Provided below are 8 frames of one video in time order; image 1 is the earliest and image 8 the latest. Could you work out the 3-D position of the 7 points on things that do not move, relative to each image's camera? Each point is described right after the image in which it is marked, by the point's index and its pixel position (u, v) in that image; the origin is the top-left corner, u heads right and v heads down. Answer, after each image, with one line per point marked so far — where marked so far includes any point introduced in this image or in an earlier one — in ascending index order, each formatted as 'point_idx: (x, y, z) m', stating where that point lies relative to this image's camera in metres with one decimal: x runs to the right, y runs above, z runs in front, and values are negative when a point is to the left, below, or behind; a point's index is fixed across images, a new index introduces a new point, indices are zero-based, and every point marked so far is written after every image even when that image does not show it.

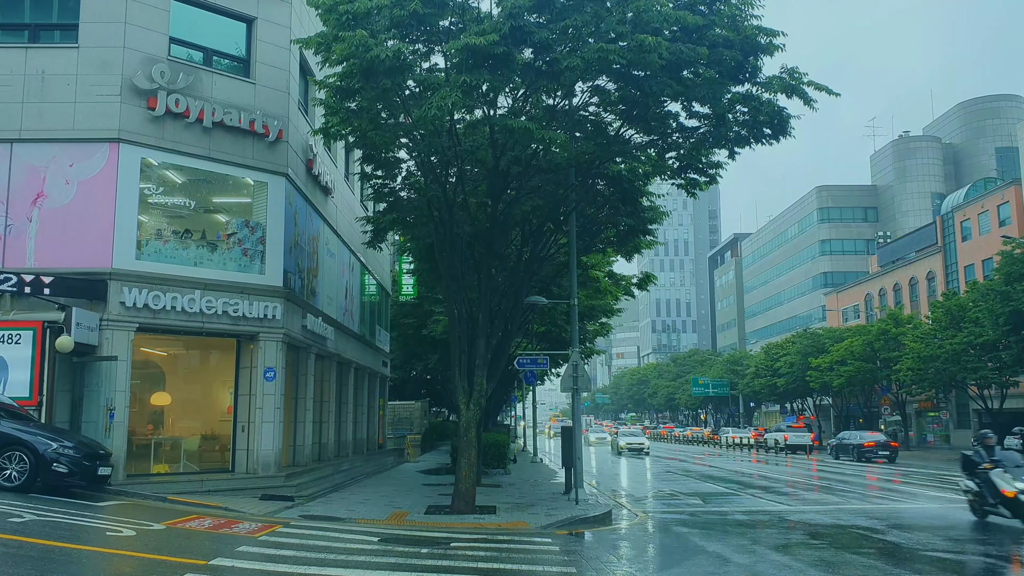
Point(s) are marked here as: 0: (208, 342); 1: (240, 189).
0: (-6.4, -1.2, +19.1) m
1: (-5.8, +2.2, +19.4) m
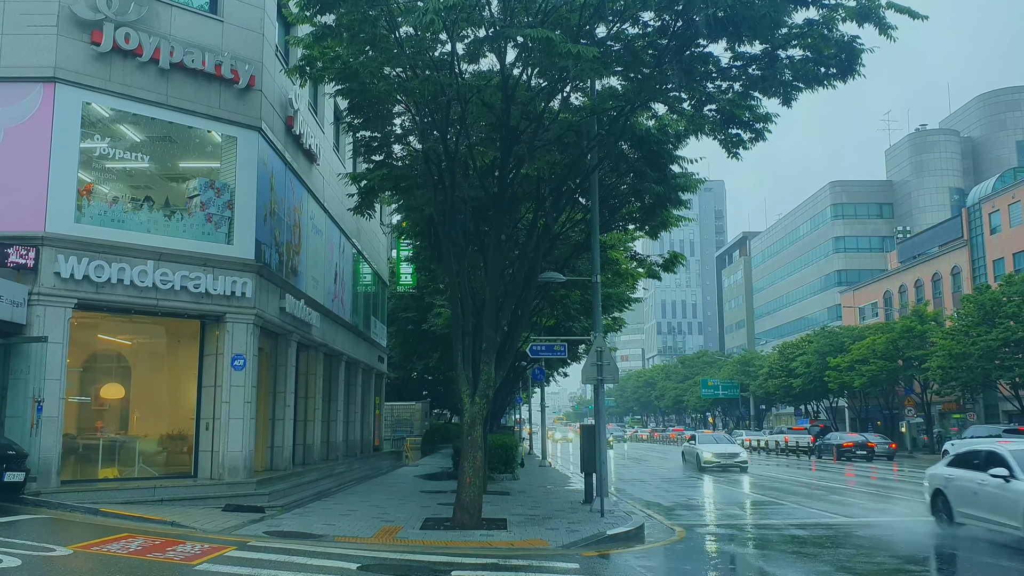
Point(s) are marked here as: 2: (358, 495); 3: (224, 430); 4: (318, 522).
0: (-6.2, -0.7, +16.3) m
1: (-5.6, +2.7, +16.6) m
2: (-3.2, -4.4, +19.1) m
3: (-5.0, -2.5, +16.0) m
4: (-3.0, -3.6, +13.8) m
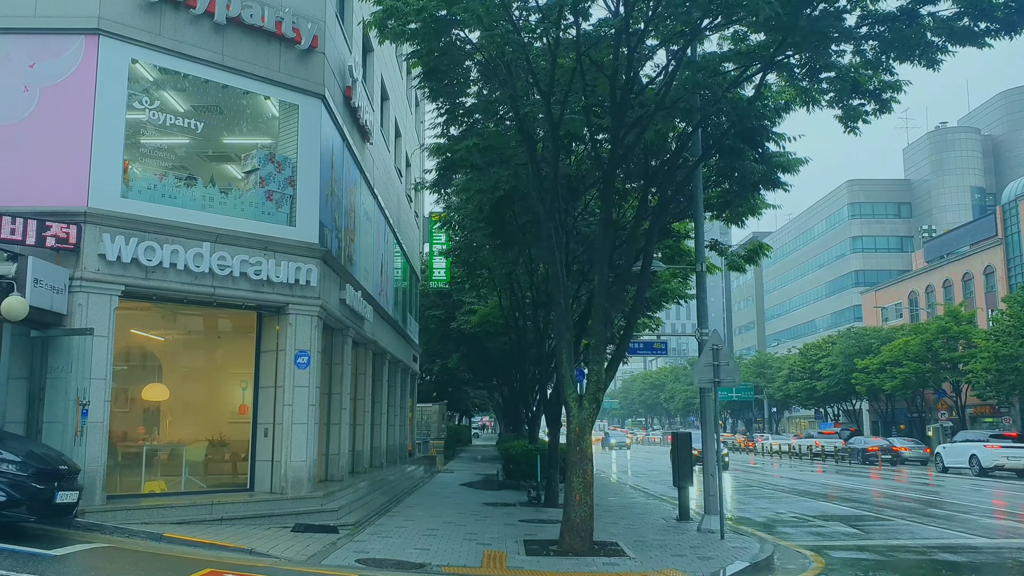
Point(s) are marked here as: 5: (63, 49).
0: (-4.7, -0.5, +14.3) m
1: (-4.0, +2.9, +14.6) m
2: (-1.7, -4.2, +17.2) m
3: (-3.5, -2.3, +14.1) m
4: (-1.4, -3.4, +11.9) m
5: (-6.3, +3.4, +12.9) m
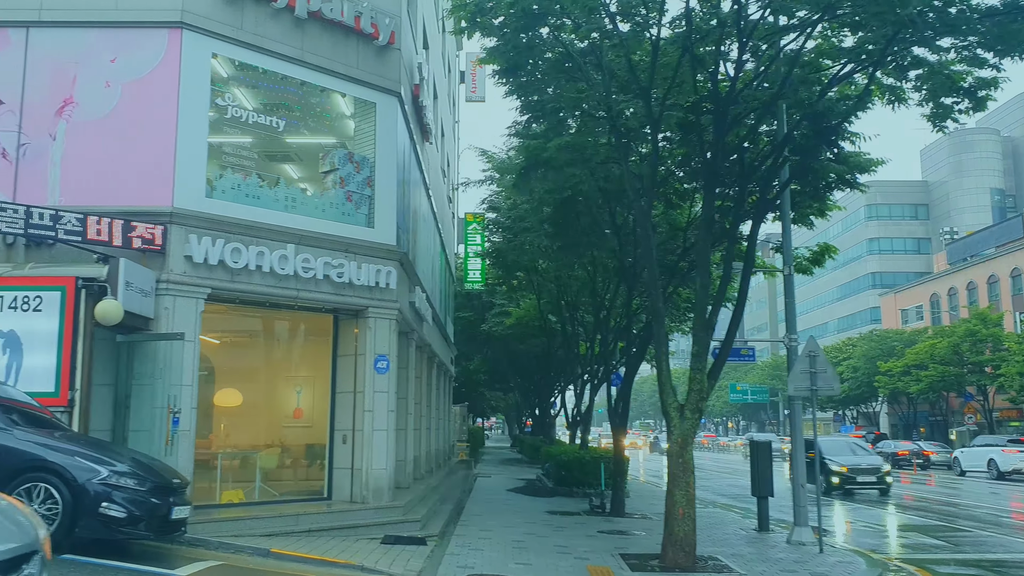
0: (-3.4, -0.5, +13.9) m
1: (-2.7, +2.9, +14.2) m
2: (-0.4, -4.2, +16.7) m
3: (-2.2, -2.3, +13.6) m
4: (-0.1, -3.4, +11.4) m
5: (-5.0, +3.4, +12.4) m
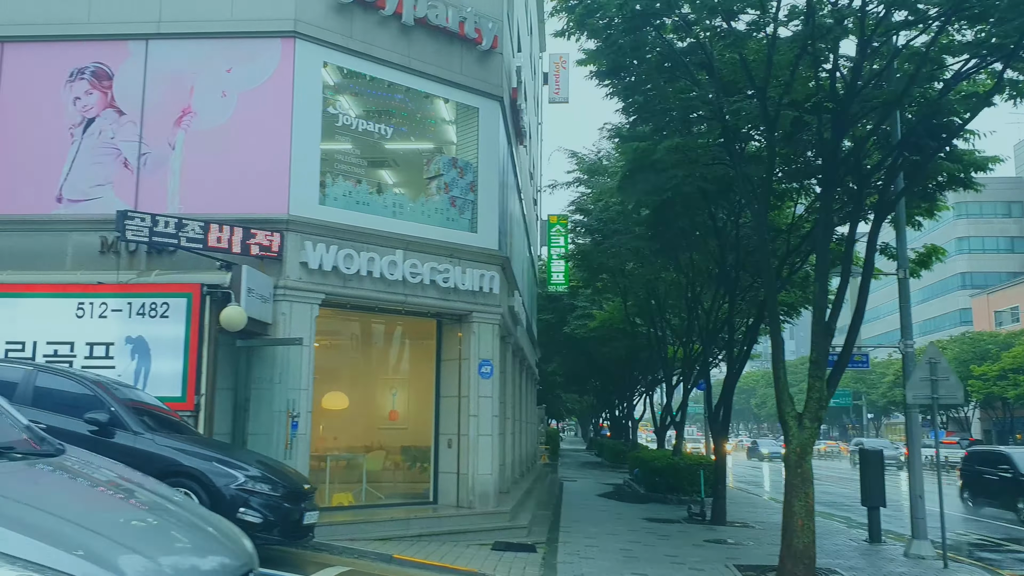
0: (-1.7, -0.6, +14.0) m
1: (-1.1, +2.8, +14.2) m
2: (+1.5, -4.3, +16.6) m
3: (-0.6, -2.4, +13.6) m
4: (+1.3, -3.5, +11.3) m
5: (-3.5, +3.3, +12.6) m
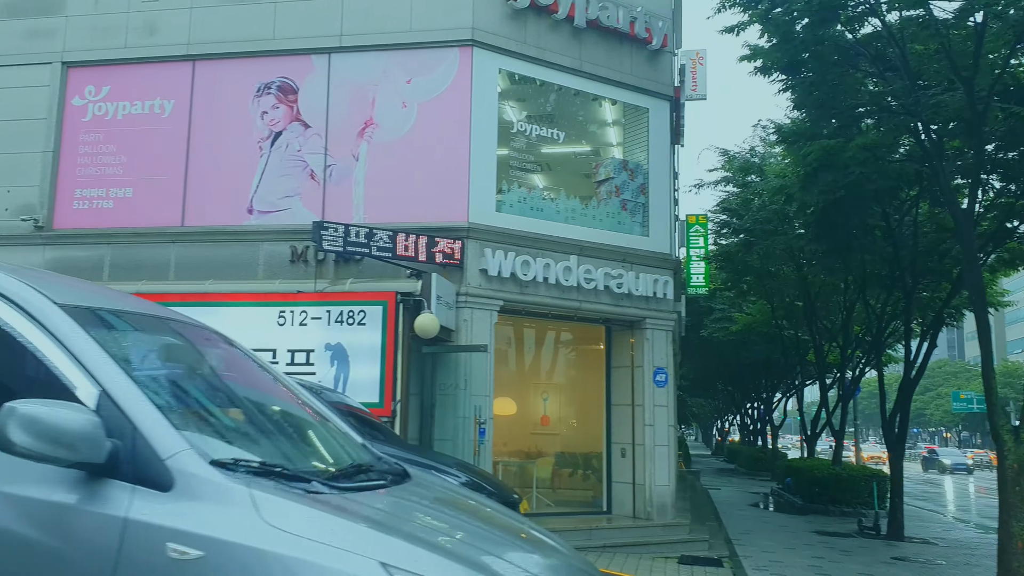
0: (+0.9, -0.7, +13.8) m
1: (+1.6, +2.7, +14.0) m
2: (+4.4, -4.4, +16.0) m
3: (+2.0, -2.5, +13.3) m
4: (+3.6, -3.6, +10.8) m
5: (-1.0, +3.2, +12.8) m
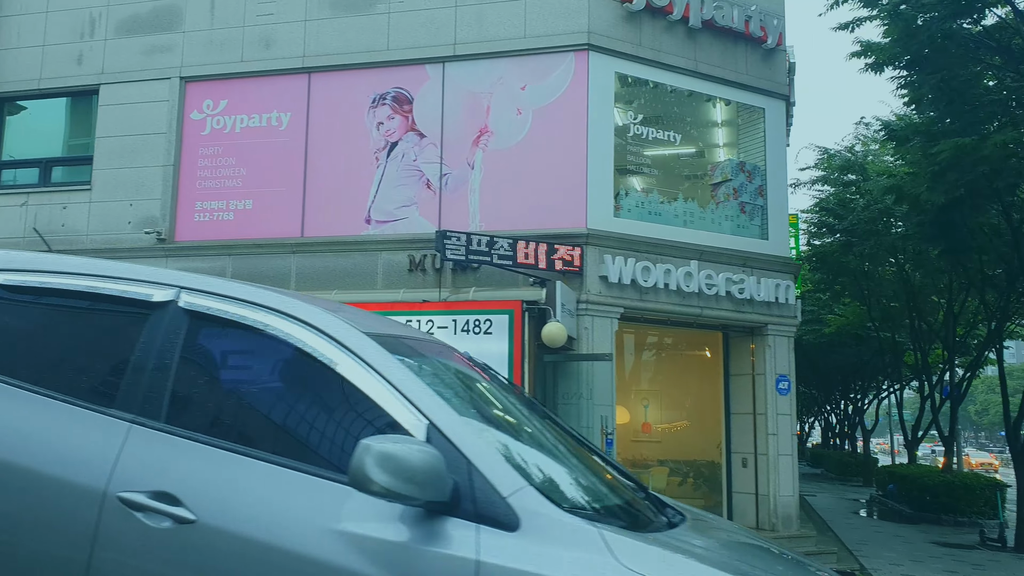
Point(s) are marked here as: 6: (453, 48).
0: (+2.7, -0.8, +13.6) m
1: (+3.3, +2.6, +13.7) m
2: (+6.4, -4.4, +15.5) m
3: (+3.8, -2.6, +13.0) m
4: (+5.2, -3.6, +10.3) m
5: (+0.6, +3.1, +12.6) m
6: (-0.9, +3.5, +13.1) m
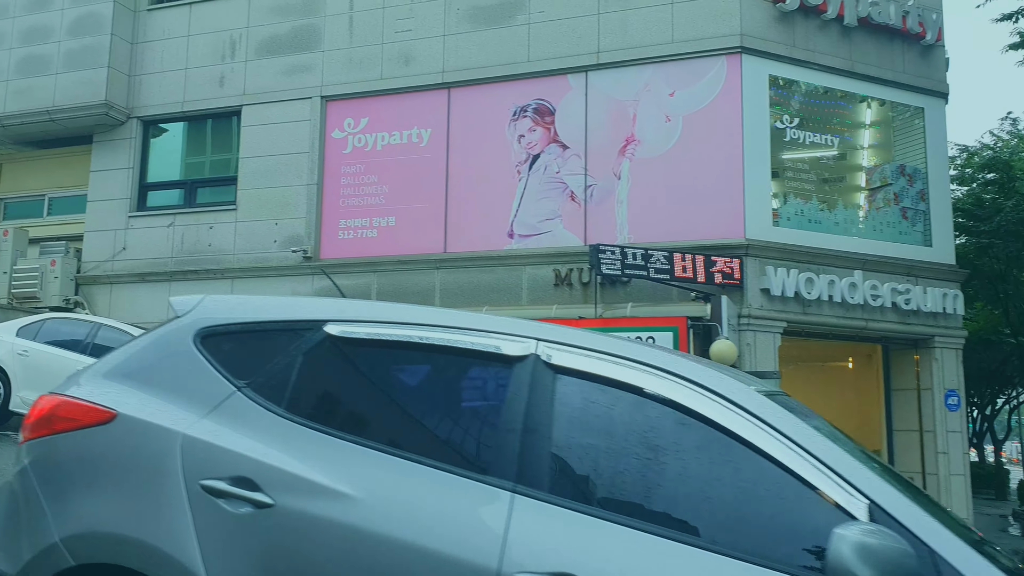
0: (+4.8, -0.9, +12.9) m
1: (+5.4, +2.5, +13.0) m
2: (+8.7, -4.6, +14.5) m
3: (+5.9, -2.7, +12.2) m
4: (+7.1, -3.7, +9.5) m
5: (+2.6, +2.9, +12.2) m
6: (+1.2, +3.3, +12.9) m
